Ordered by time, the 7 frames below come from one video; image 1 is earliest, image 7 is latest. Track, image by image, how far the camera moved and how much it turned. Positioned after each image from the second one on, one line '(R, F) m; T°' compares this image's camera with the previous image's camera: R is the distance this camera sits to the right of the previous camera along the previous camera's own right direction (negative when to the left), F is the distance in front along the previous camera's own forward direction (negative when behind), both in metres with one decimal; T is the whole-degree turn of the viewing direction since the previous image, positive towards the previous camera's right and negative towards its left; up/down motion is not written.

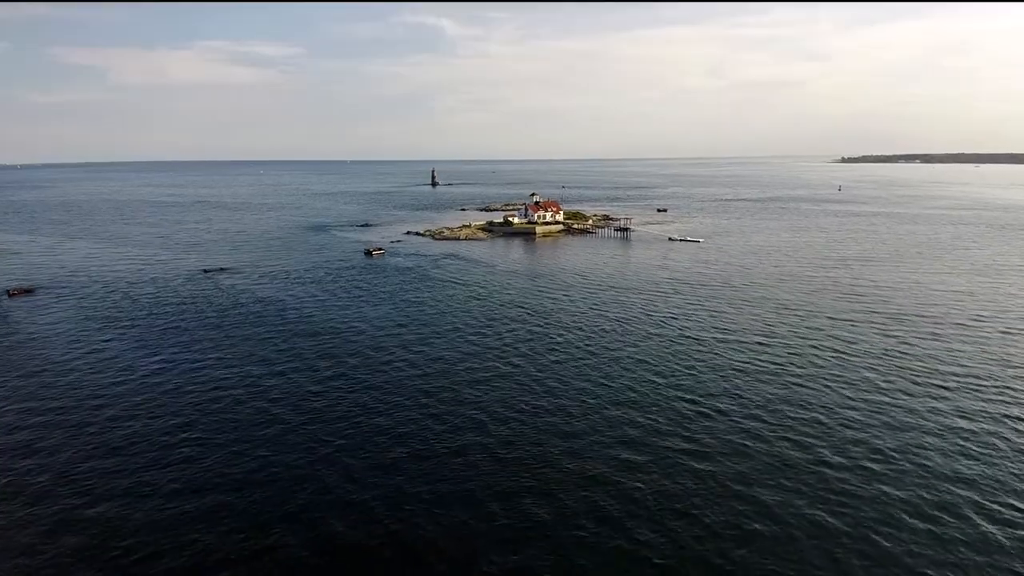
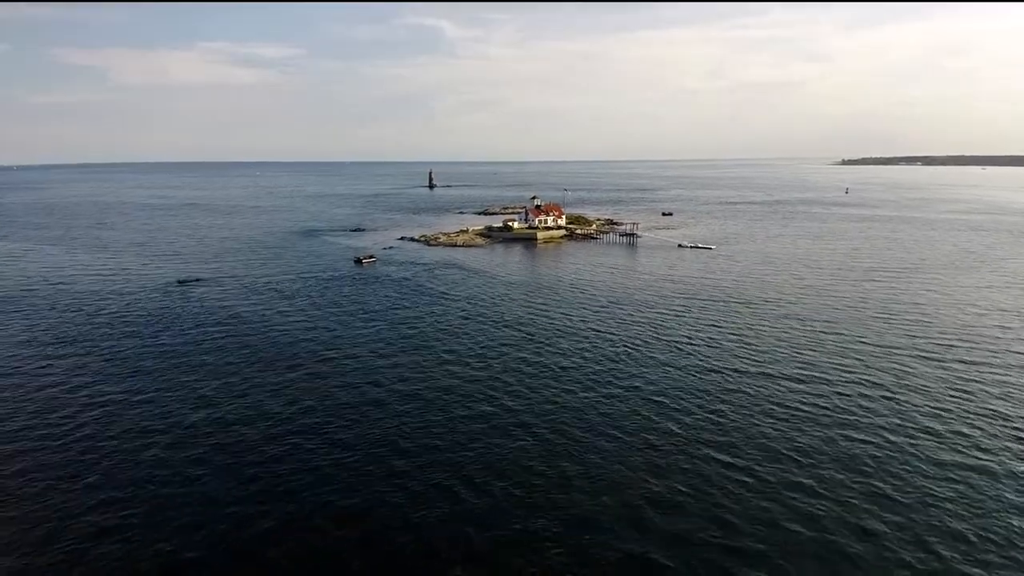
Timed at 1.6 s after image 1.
(+0.1, +5.4) m; 0°
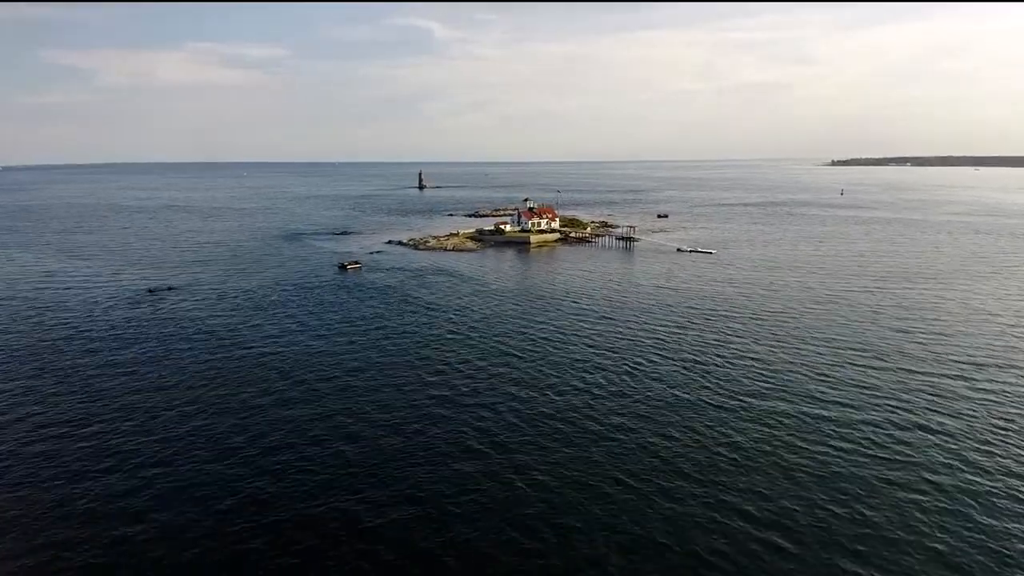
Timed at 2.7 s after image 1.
(-0.3, +3.9) m; +1°
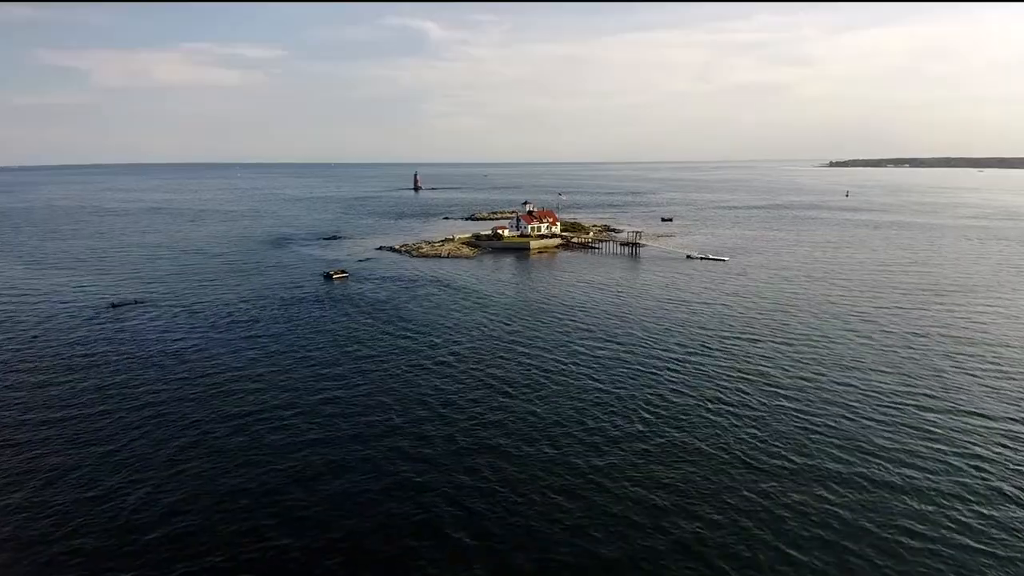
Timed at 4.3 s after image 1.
(-0.3, +5.8) m; 0°
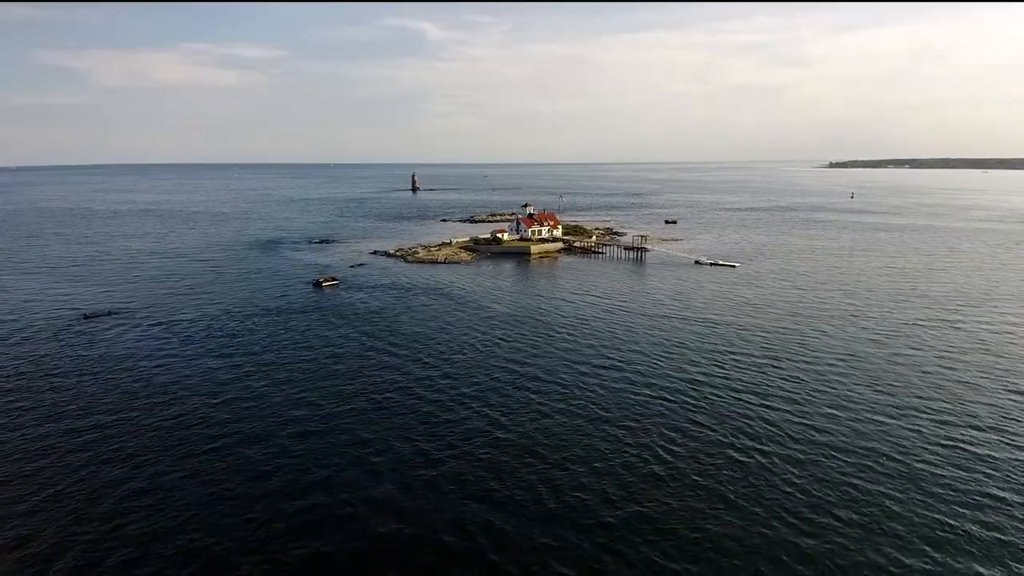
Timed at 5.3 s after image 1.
(-0.1, +3.8) m; 0°
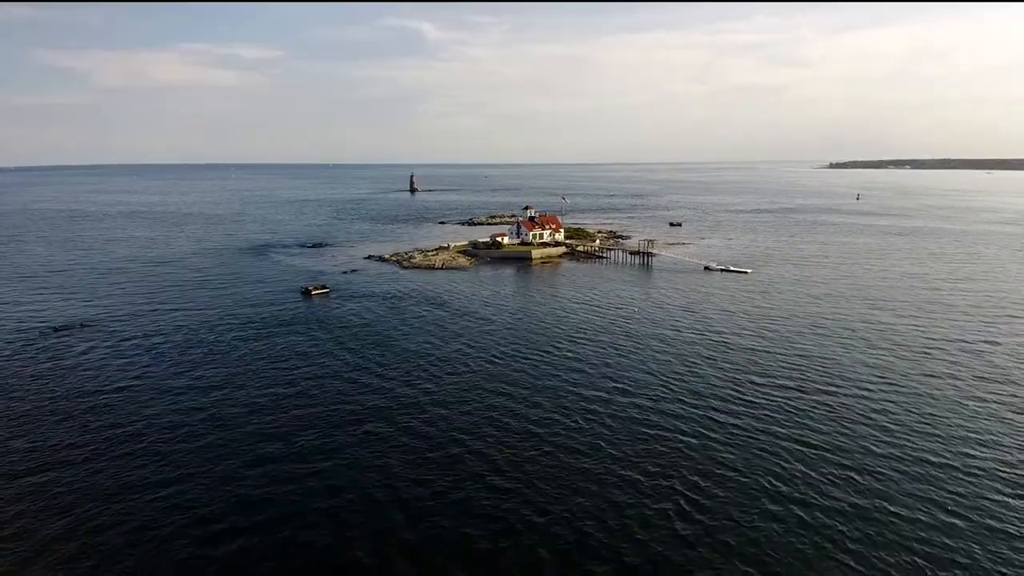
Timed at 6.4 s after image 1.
(-0.1, +3.8) m; 0°
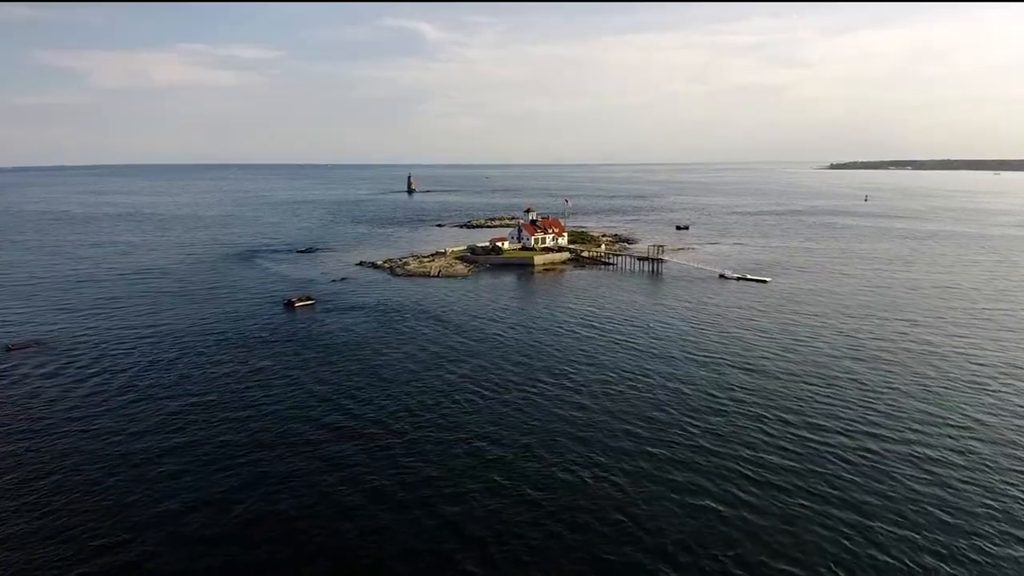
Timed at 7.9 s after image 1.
(-0.2, +5.1) m; 0°
